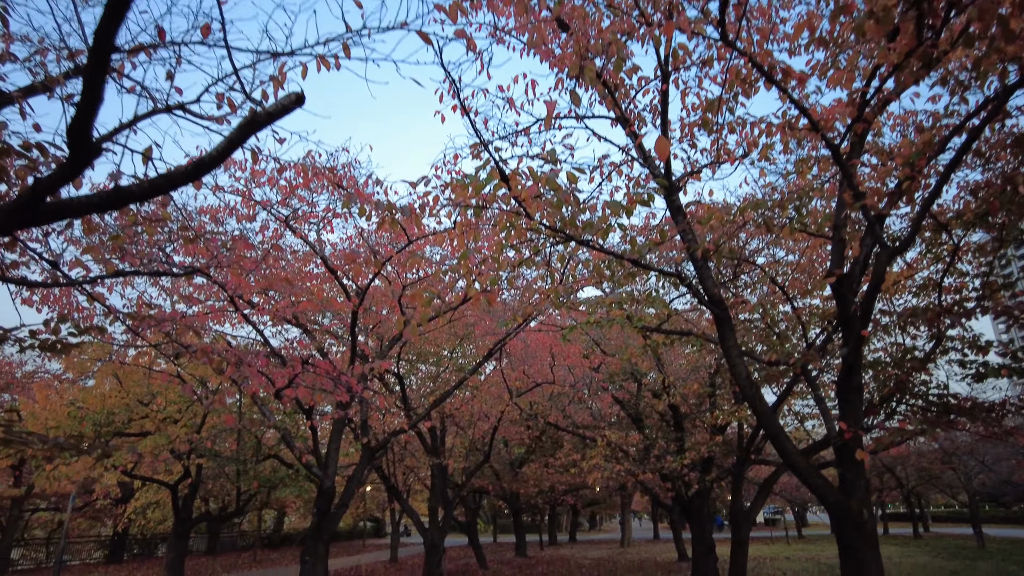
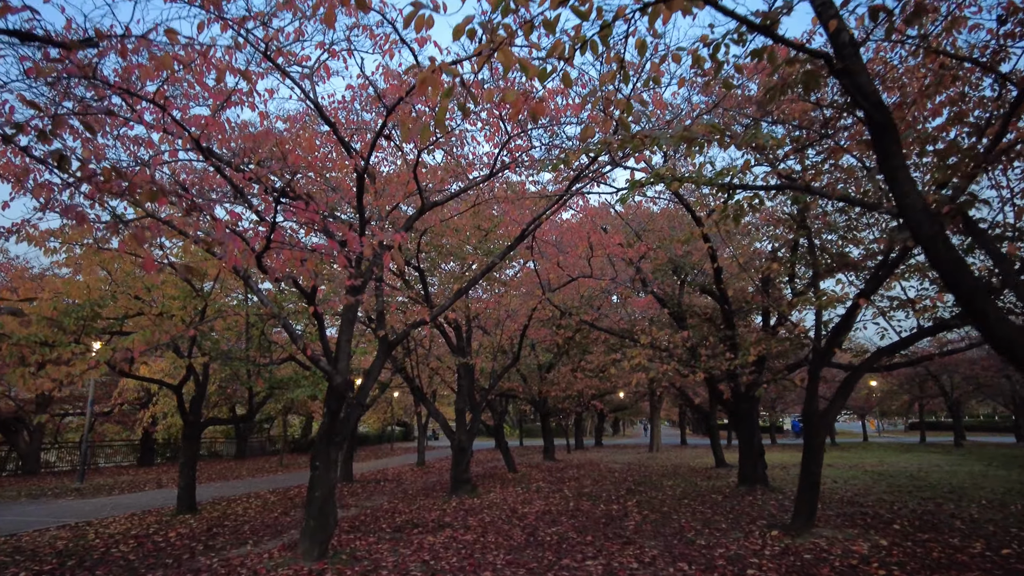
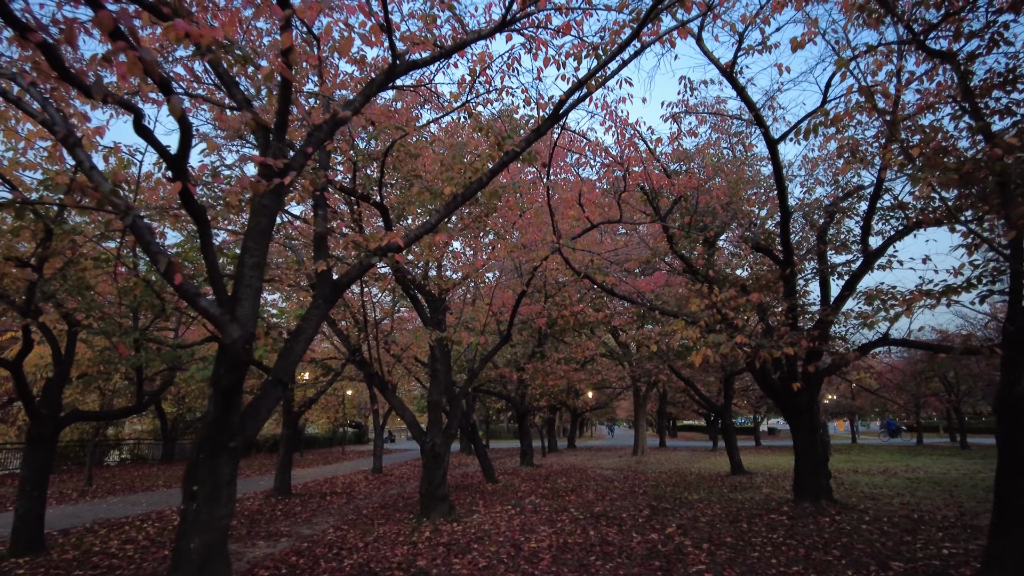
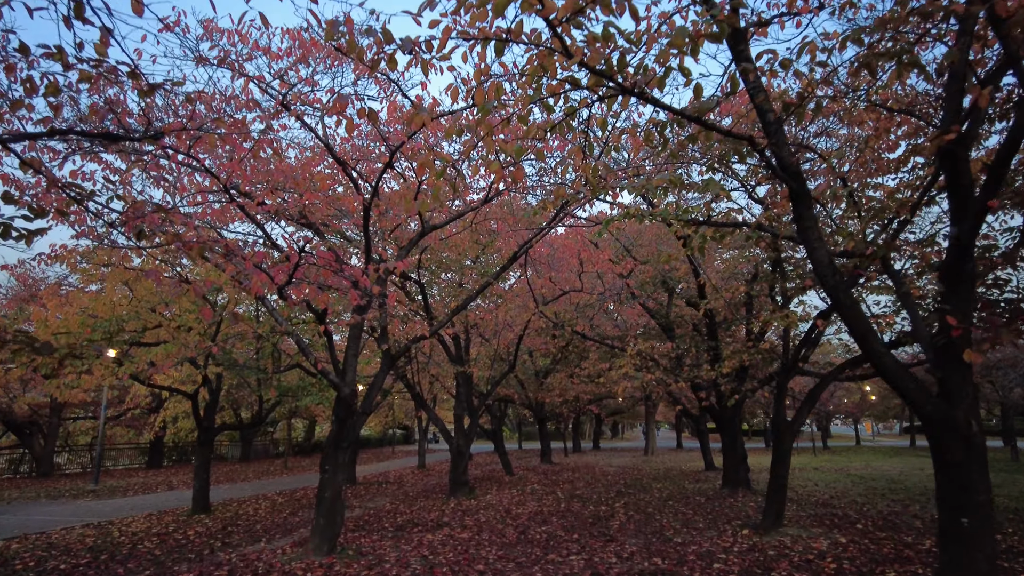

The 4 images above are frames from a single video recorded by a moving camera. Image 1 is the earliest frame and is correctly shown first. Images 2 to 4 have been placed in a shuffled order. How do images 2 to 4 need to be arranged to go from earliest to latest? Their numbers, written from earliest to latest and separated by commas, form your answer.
4, 2, 3
